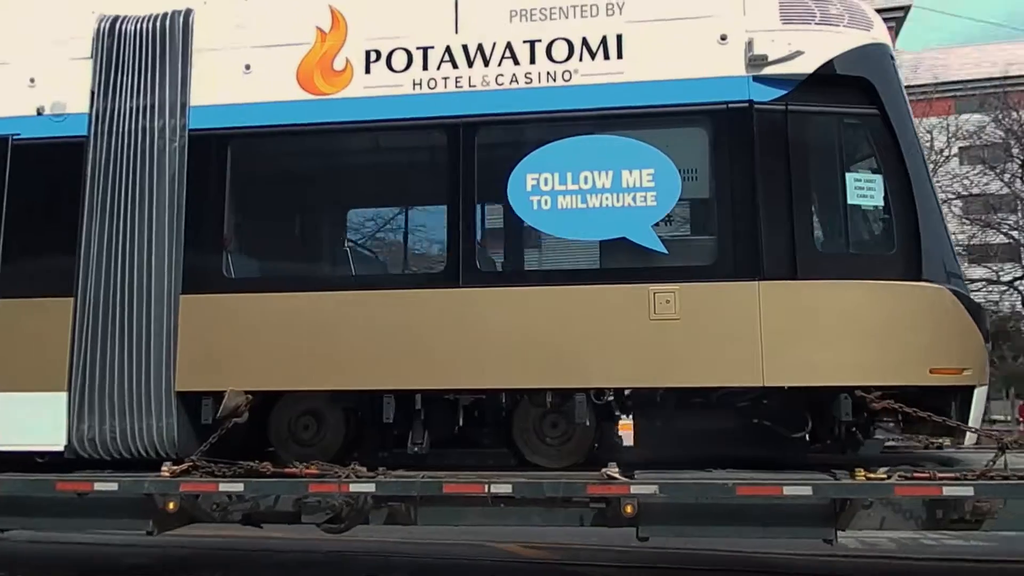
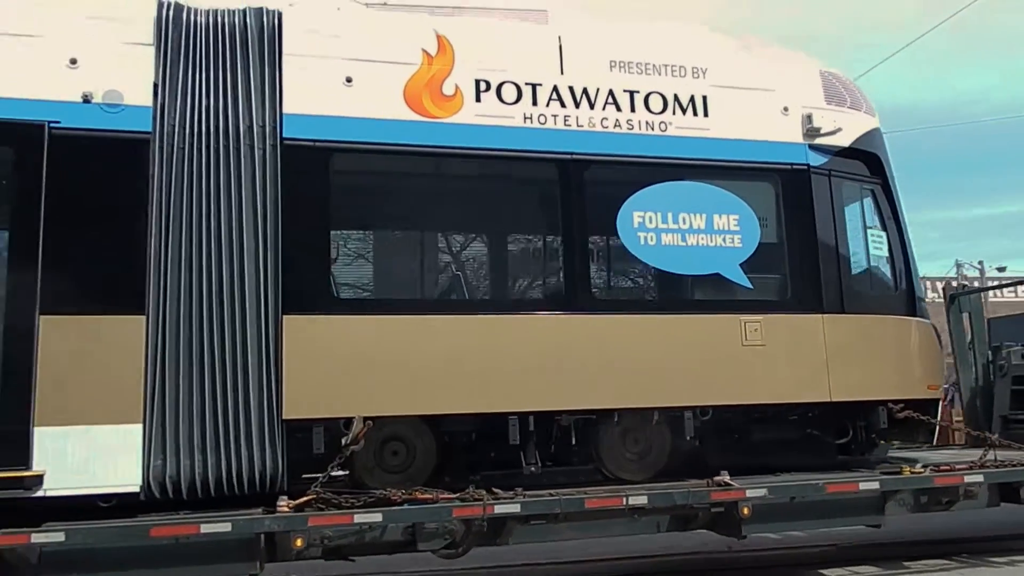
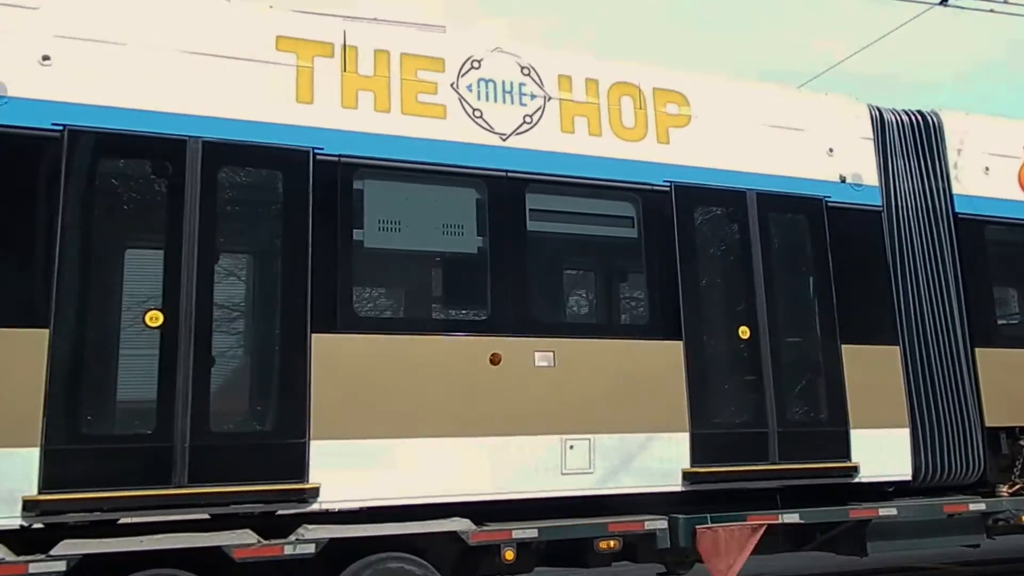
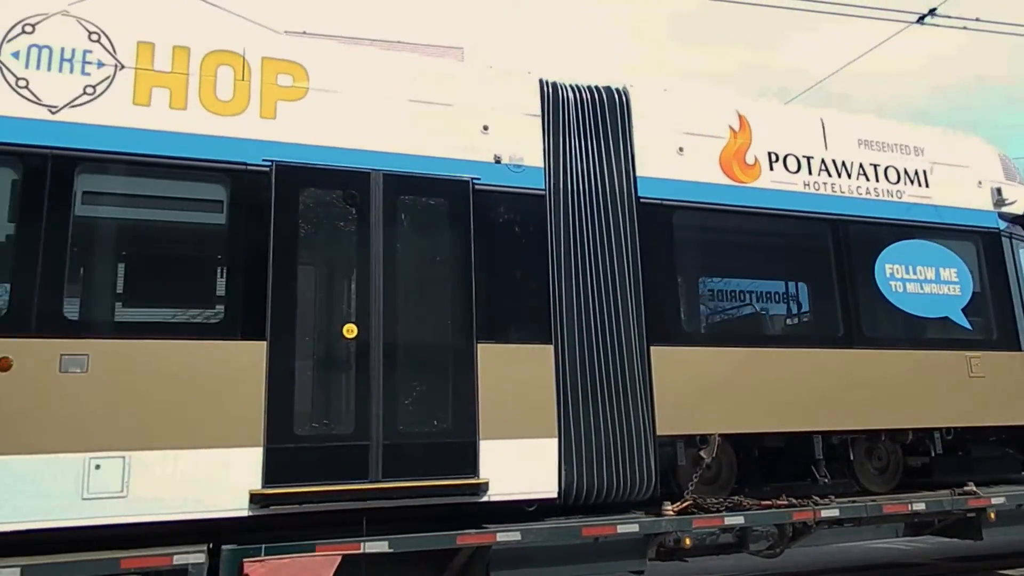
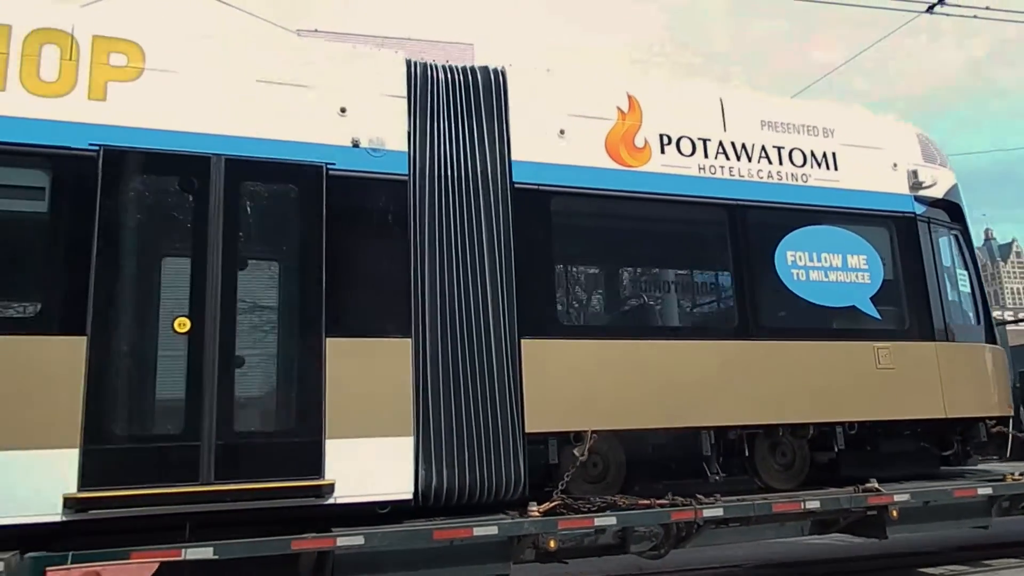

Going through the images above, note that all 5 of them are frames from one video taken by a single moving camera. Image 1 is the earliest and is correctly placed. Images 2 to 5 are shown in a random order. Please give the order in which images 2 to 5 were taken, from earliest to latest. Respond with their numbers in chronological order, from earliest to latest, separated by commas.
2, 5, 4, 3
